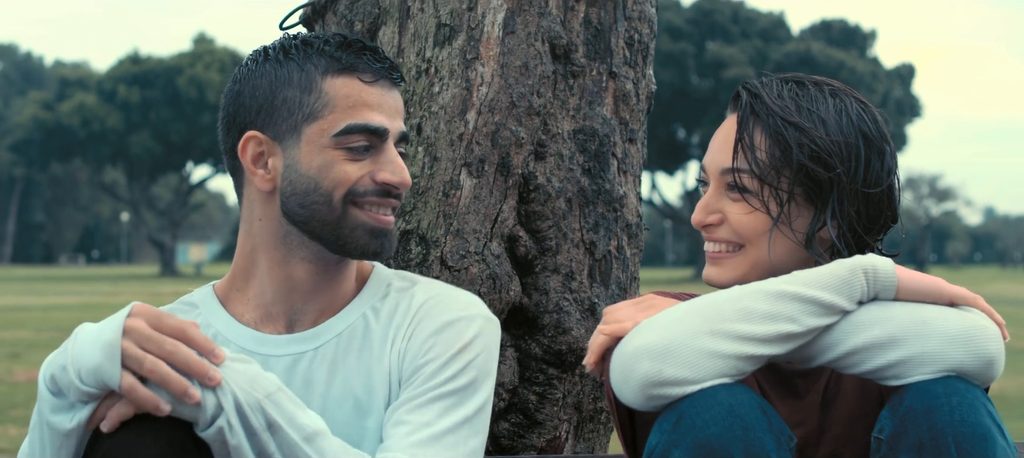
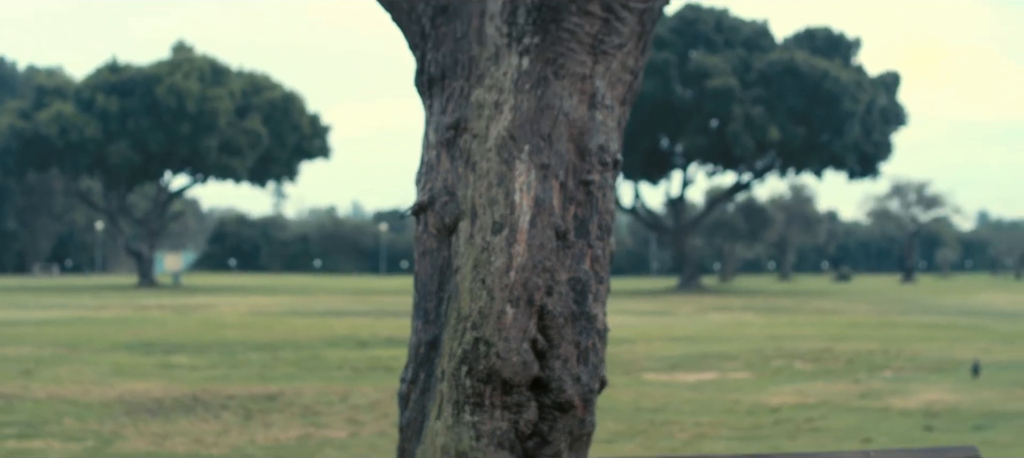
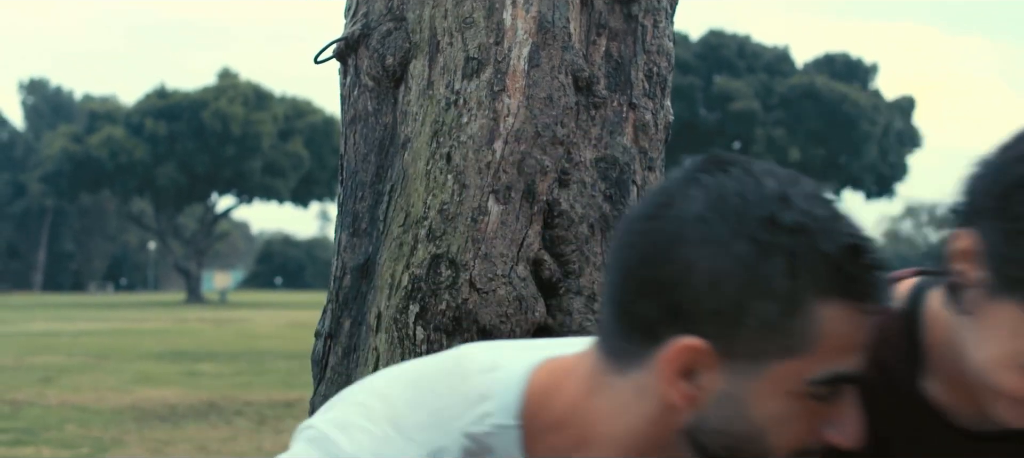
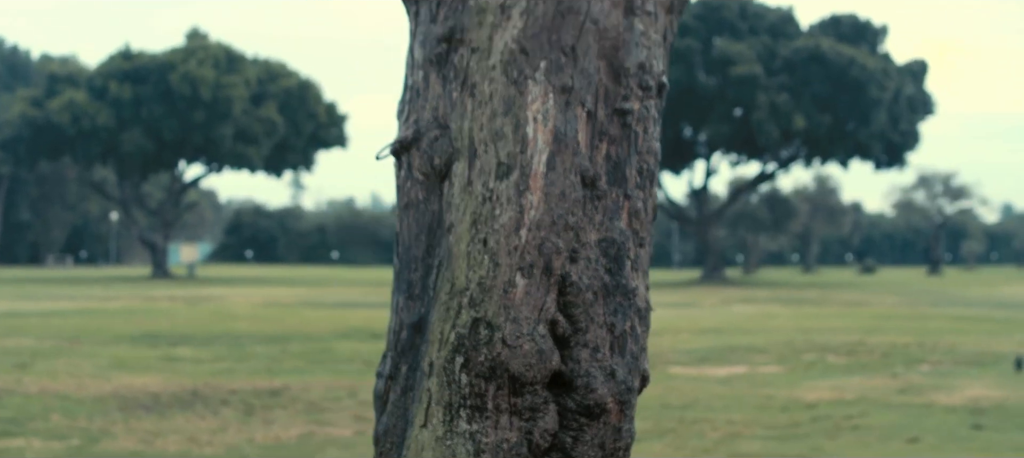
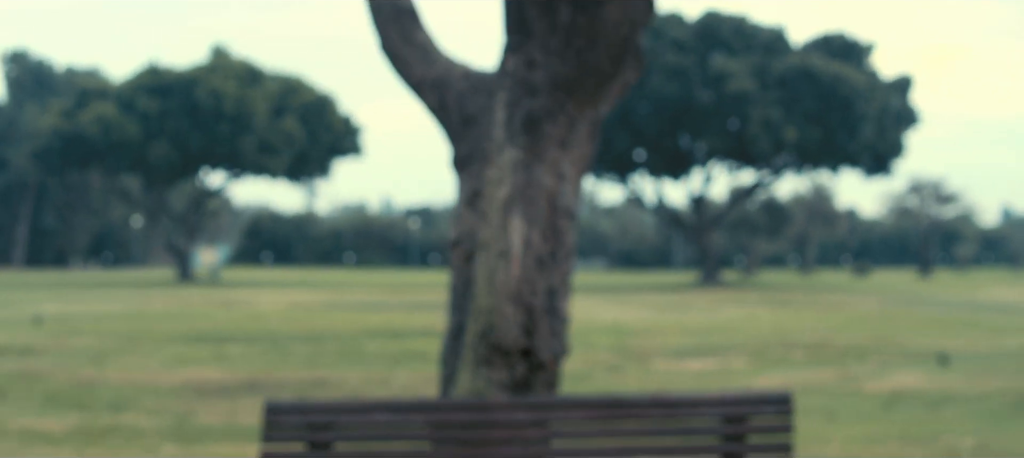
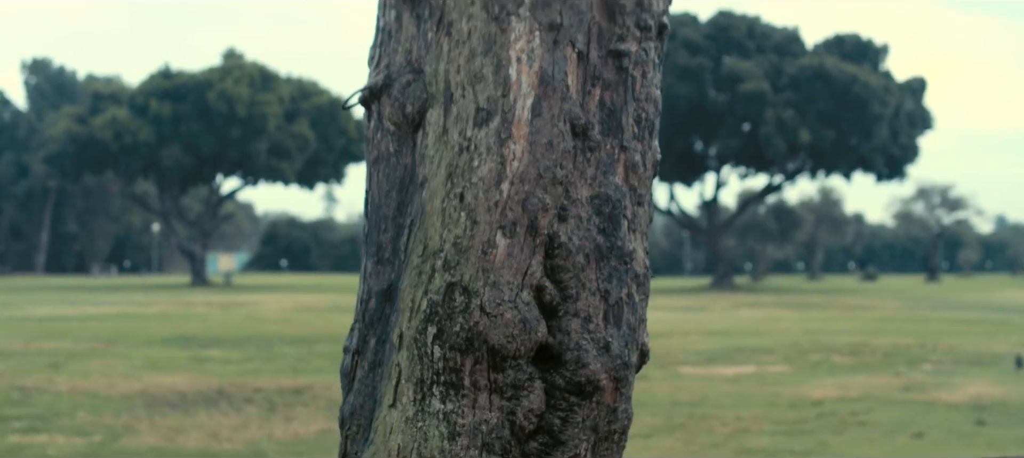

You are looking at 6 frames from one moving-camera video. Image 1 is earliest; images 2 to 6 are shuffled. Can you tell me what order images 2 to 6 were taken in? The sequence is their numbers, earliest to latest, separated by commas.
3, 6, 4, 2, 5
